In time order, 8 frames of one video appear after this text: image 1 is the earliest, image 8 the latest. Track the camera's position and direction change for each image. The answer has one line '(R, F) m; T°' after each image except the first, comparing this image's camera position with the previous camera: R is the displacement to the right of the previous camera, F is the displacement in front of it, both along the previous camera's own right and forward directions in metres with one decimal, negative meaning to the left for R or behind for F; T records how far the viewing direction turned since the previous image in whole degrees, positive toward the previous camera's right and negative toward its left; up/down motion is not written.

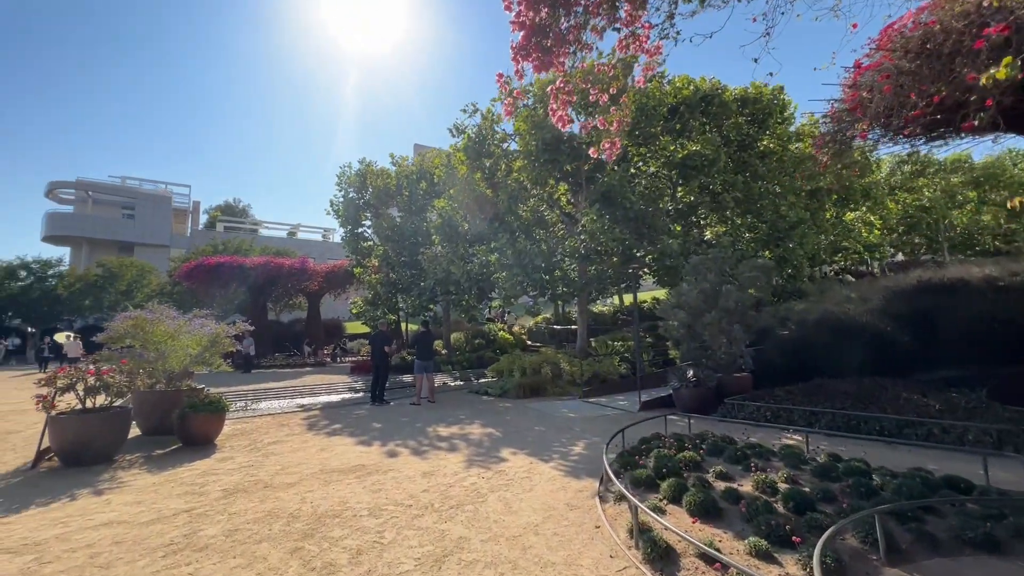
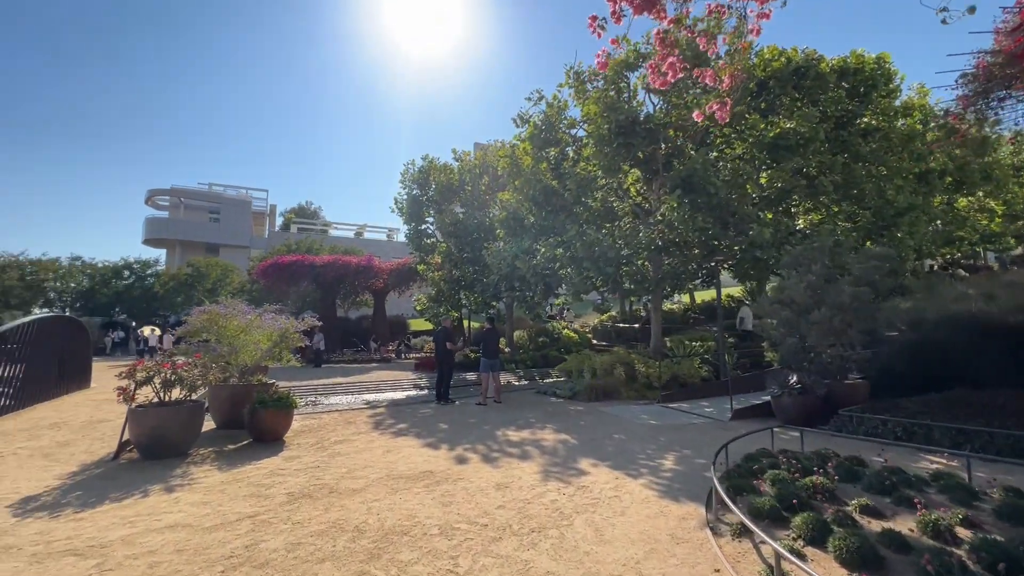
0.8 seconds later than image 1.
(-0.3, +0.7) m; -7°
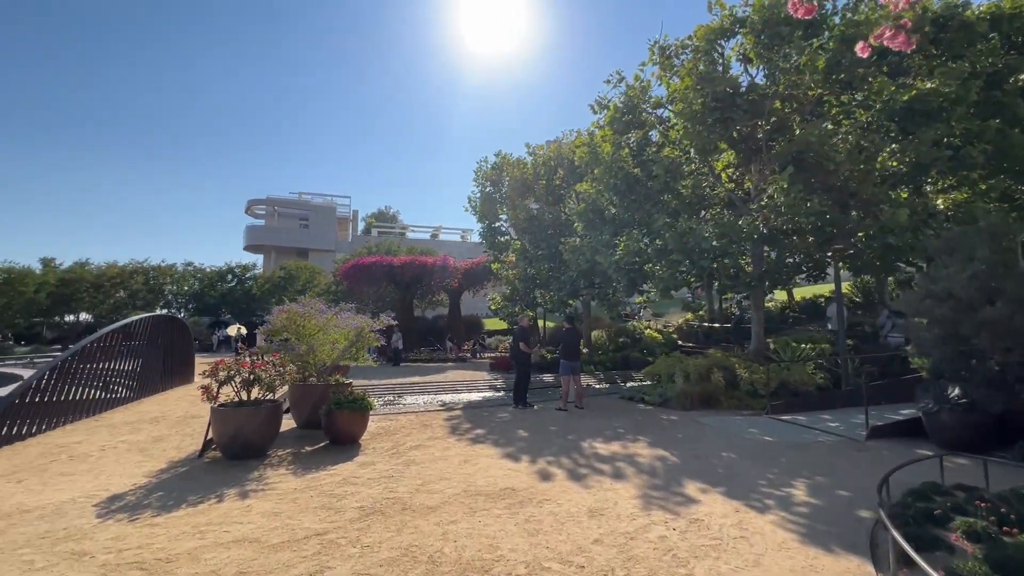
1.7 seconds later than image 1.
(-0.2, +0.8) m; -9°
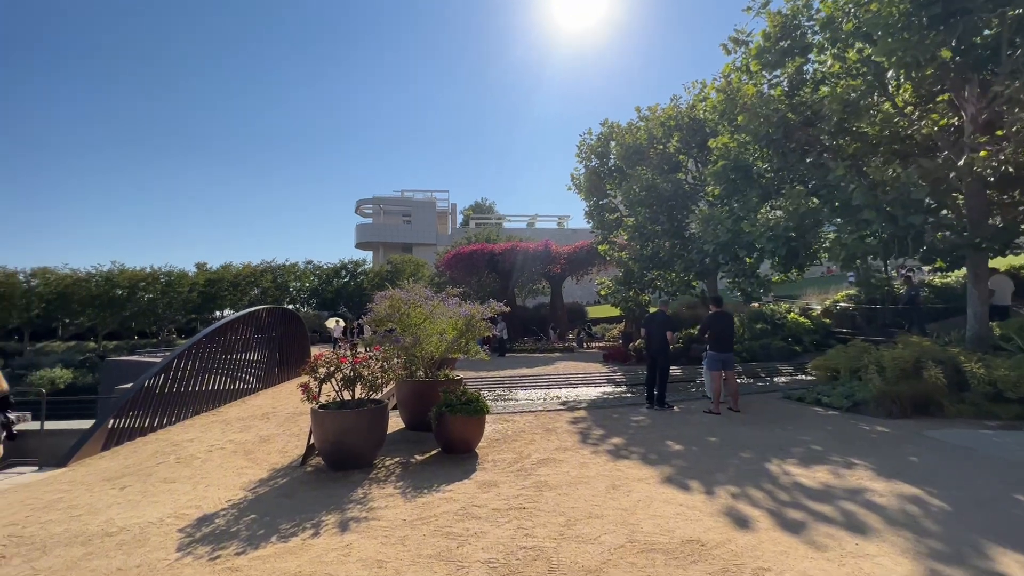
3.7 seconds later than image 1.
(-0.6, +1.6) m; -12°
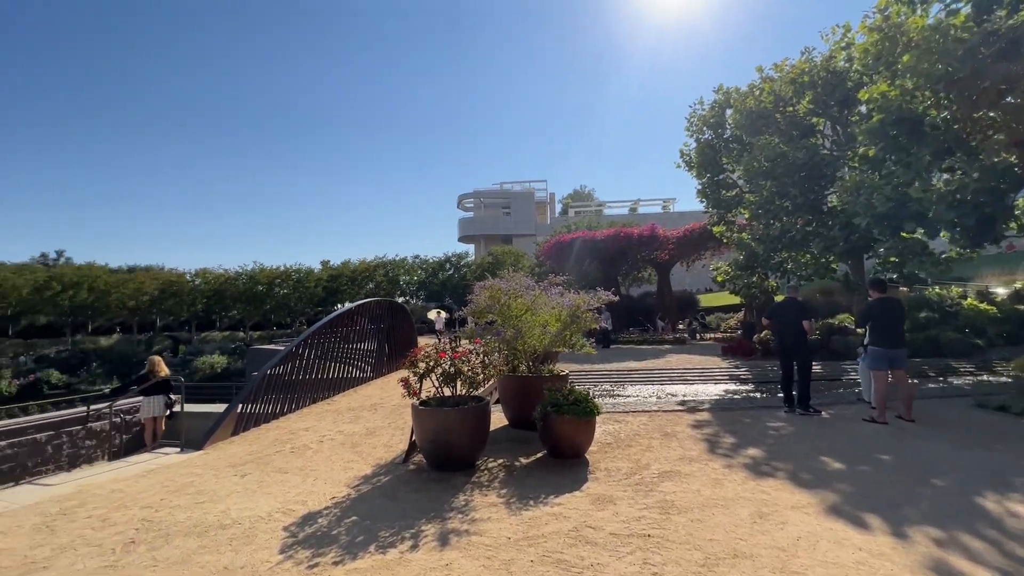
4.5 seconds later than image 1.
(-0.1, +0.7) m; -12°
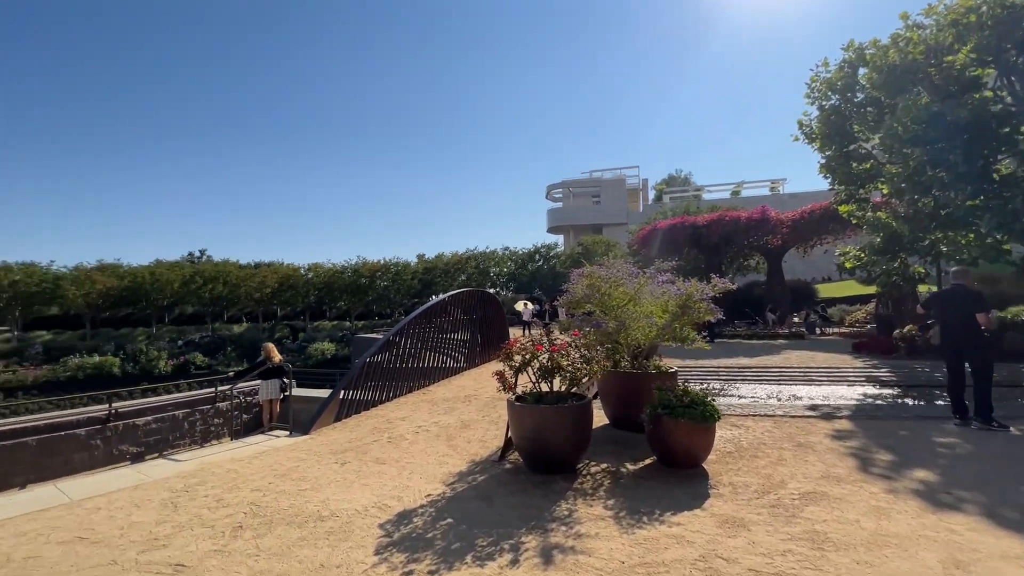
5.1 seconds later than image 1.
(-0.2, +0.5) m; -11°
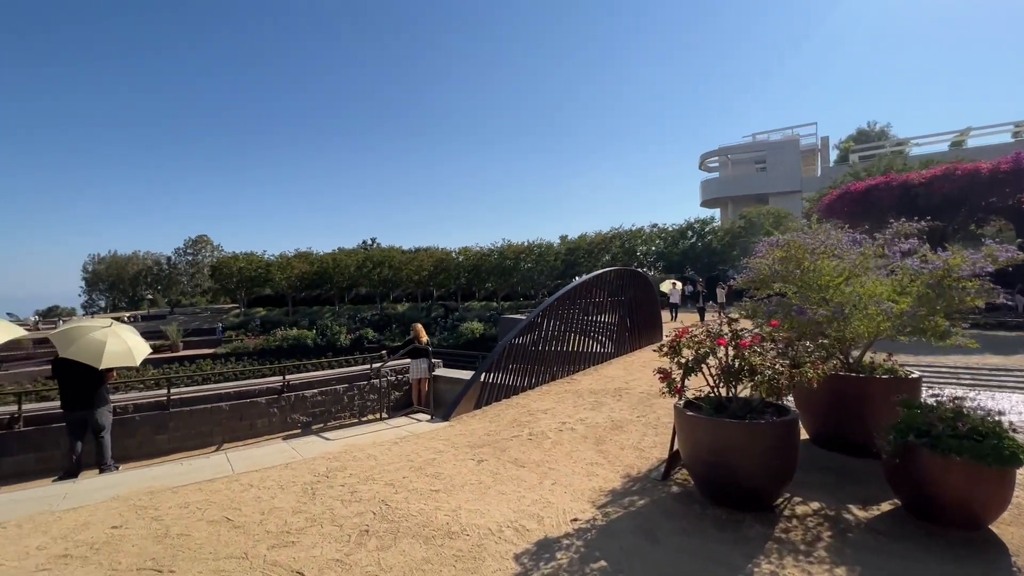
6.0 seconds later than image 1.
(-0.2, +1.0) m; -17°
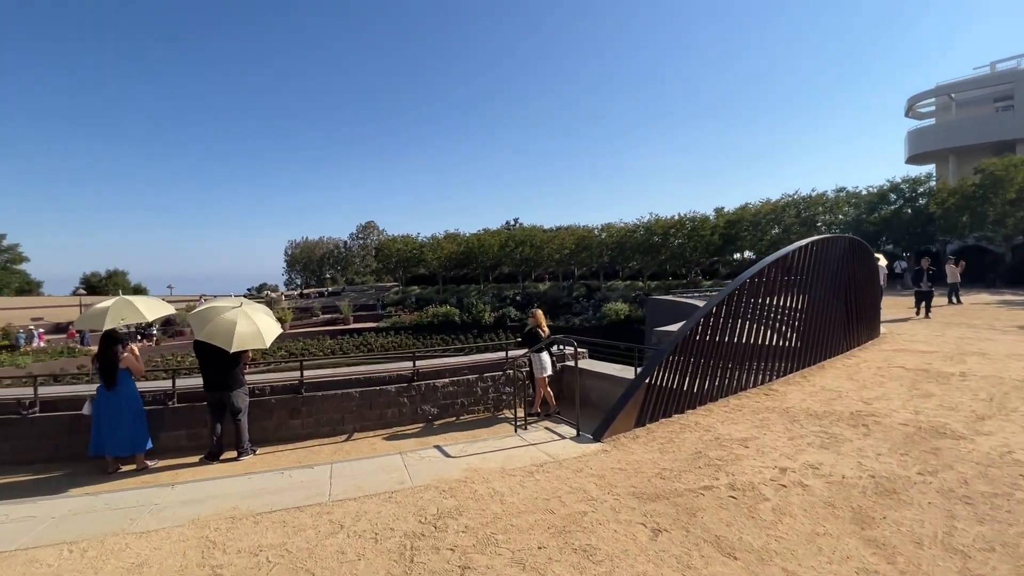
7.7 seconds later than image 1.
(-0.4, +1.8) m; -17°
